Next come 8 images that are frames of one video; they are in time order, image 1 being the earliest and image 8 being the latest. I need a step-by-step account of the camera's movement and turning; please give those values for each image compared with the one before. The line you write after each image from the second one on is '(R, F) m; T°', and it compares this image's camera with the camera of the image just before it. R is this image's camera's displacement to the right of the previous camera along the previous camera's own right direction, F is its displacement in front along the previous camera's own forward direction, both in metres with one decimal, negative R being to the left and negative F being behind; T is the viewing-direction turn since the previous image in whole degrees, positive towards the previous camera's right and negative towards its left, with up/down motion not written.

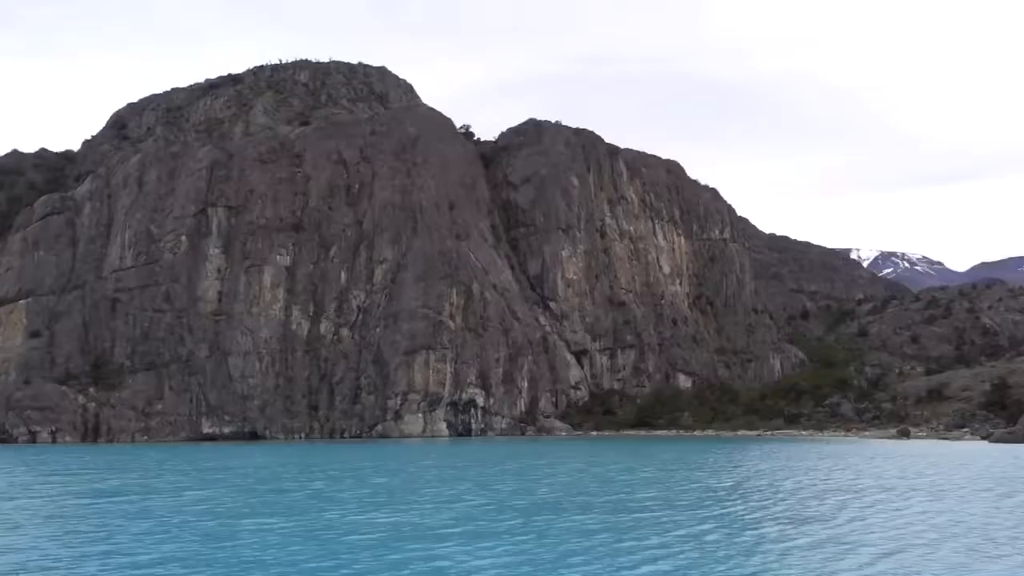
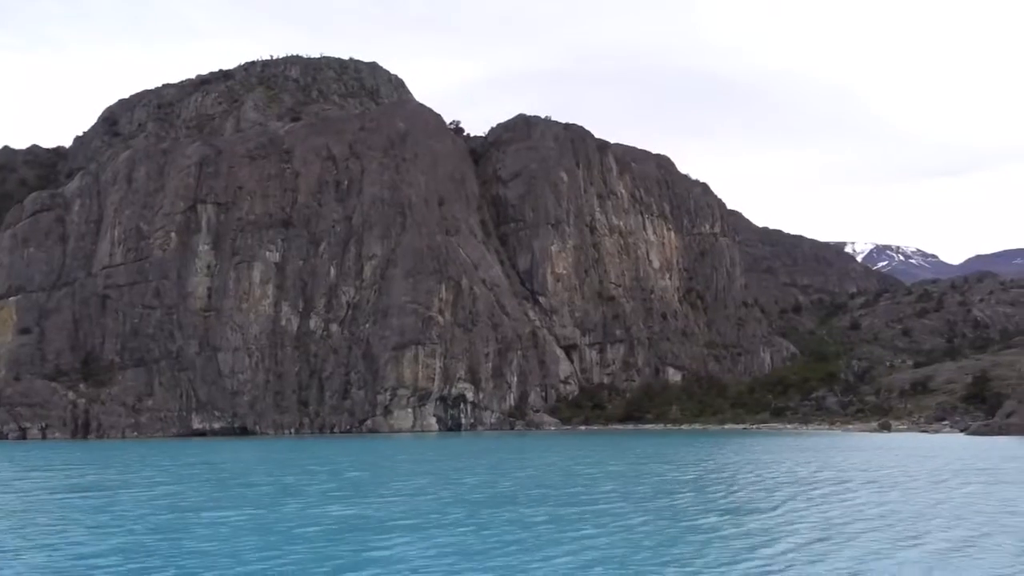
(+0.8, -0.5) m; 0°
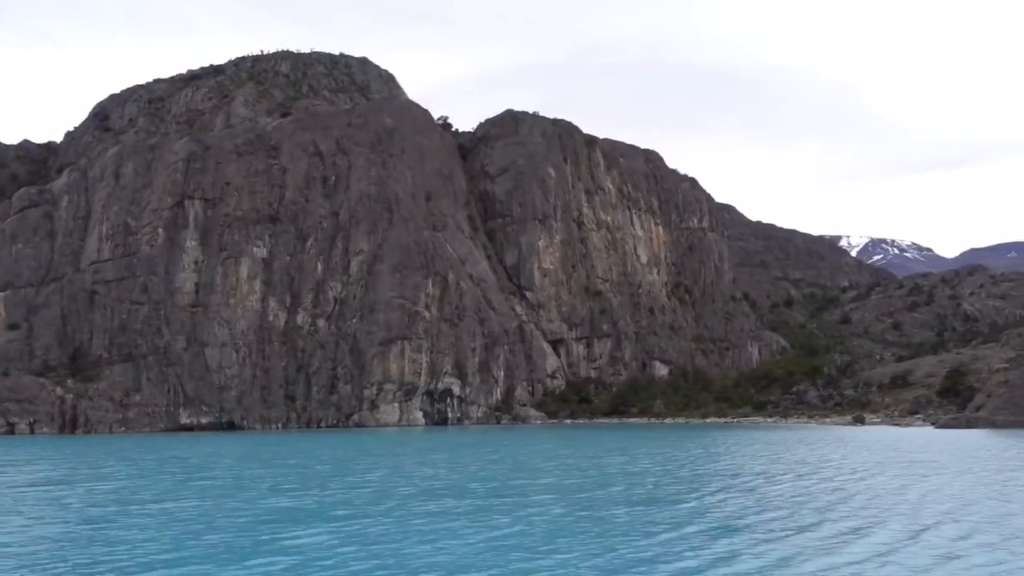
(+1.2, -0.8) m; 0°
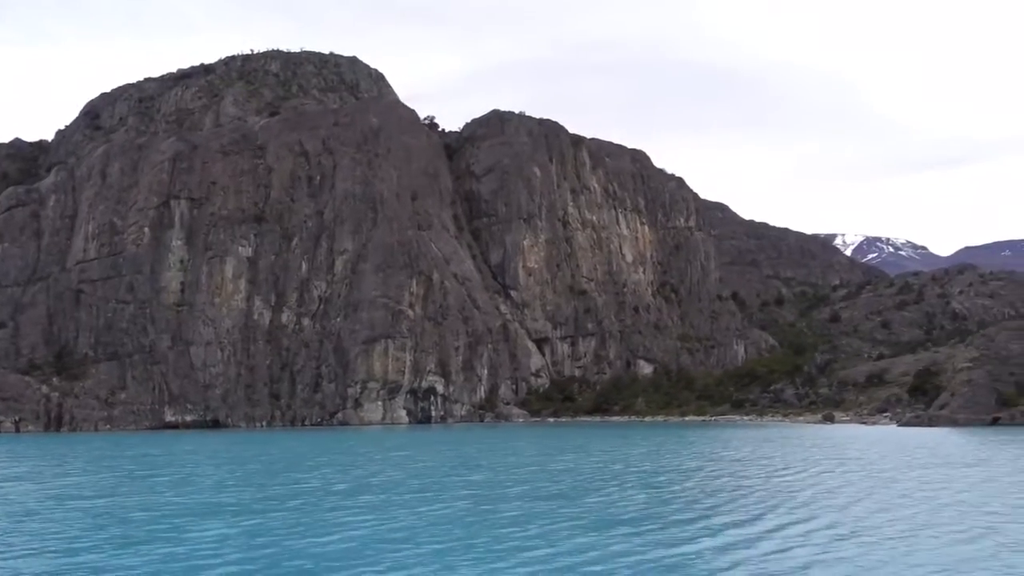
(+1.6, -1.0) m; 0°
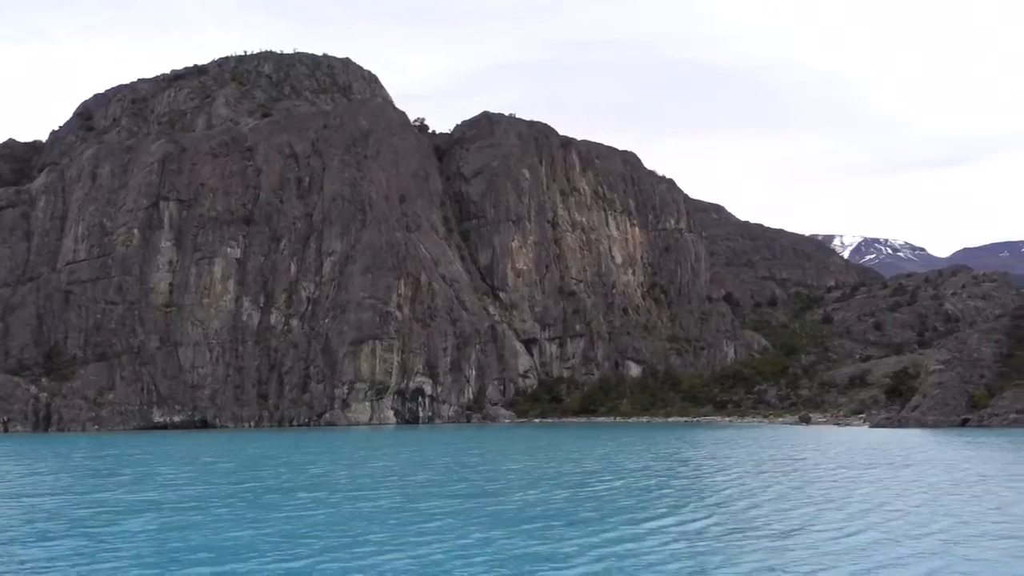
(+1.4, -0.8) m; 0°
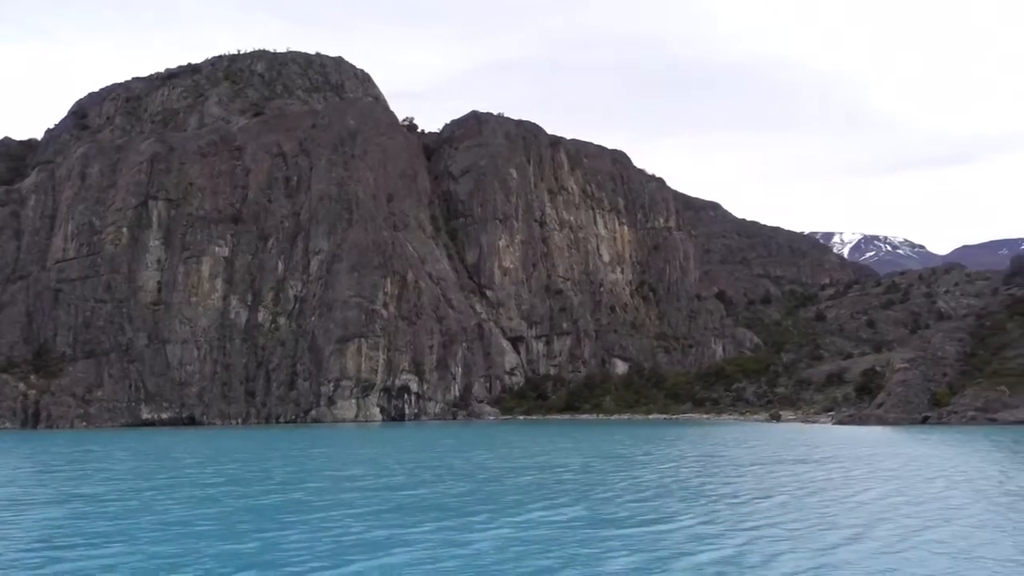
(+1.9, -1.3) m; 0°
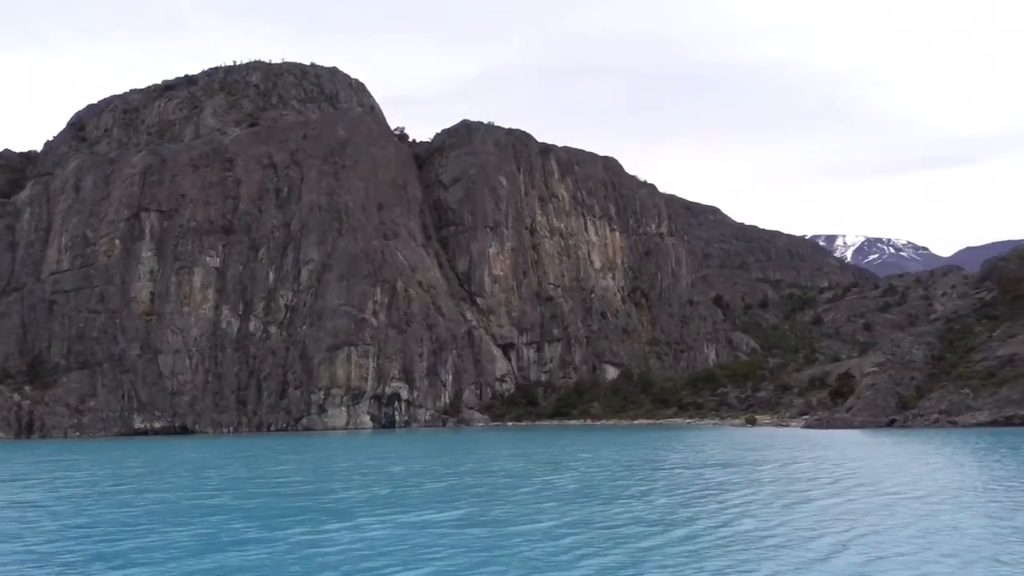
(+2.0, -1.4) m; 0°
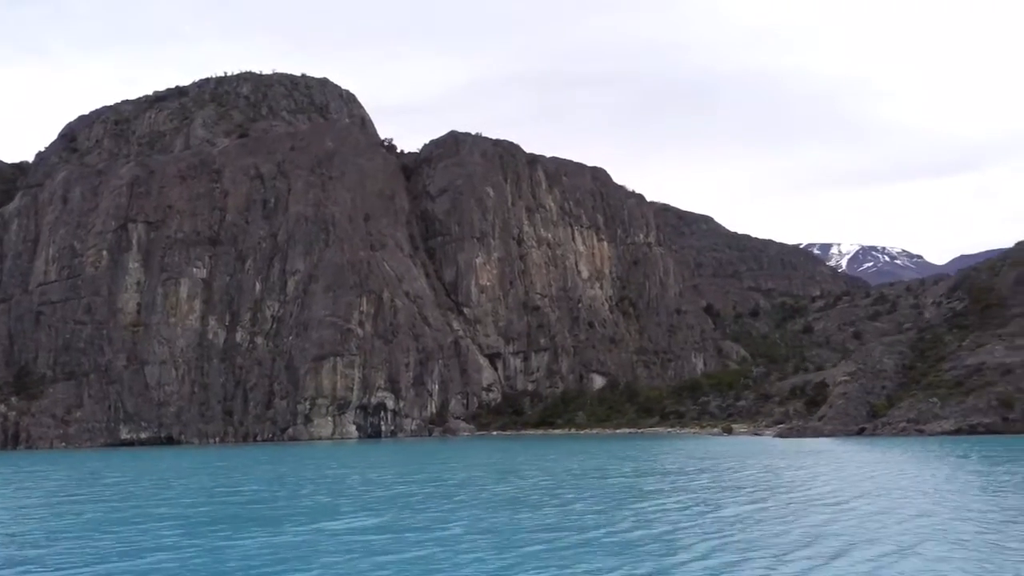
(+1.4, -0.8) m; 0°
